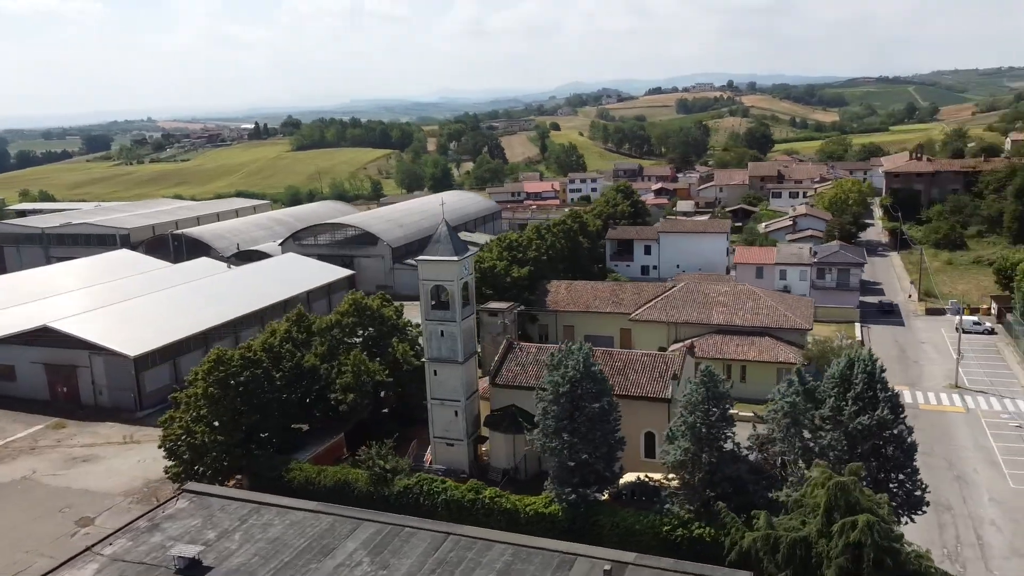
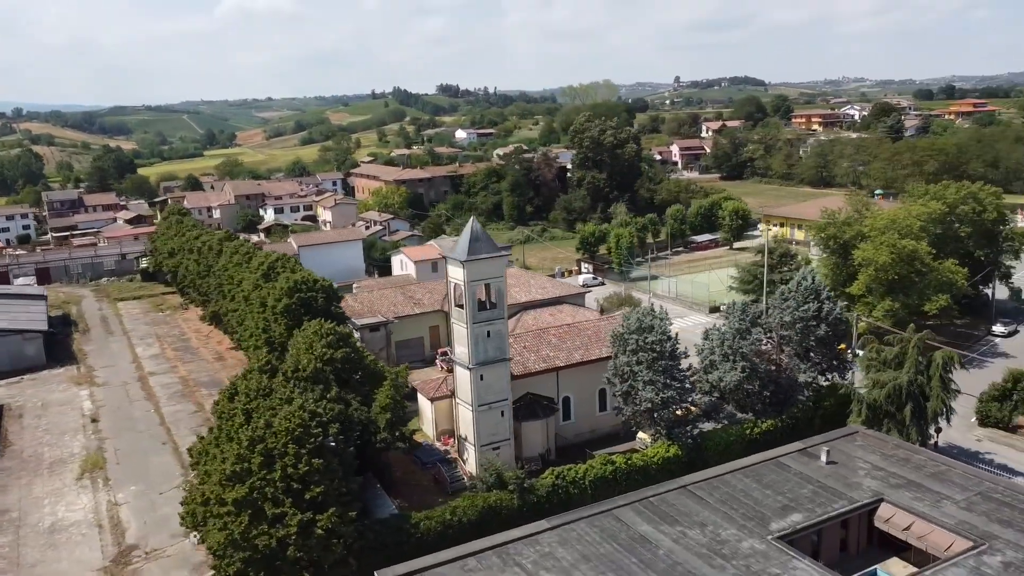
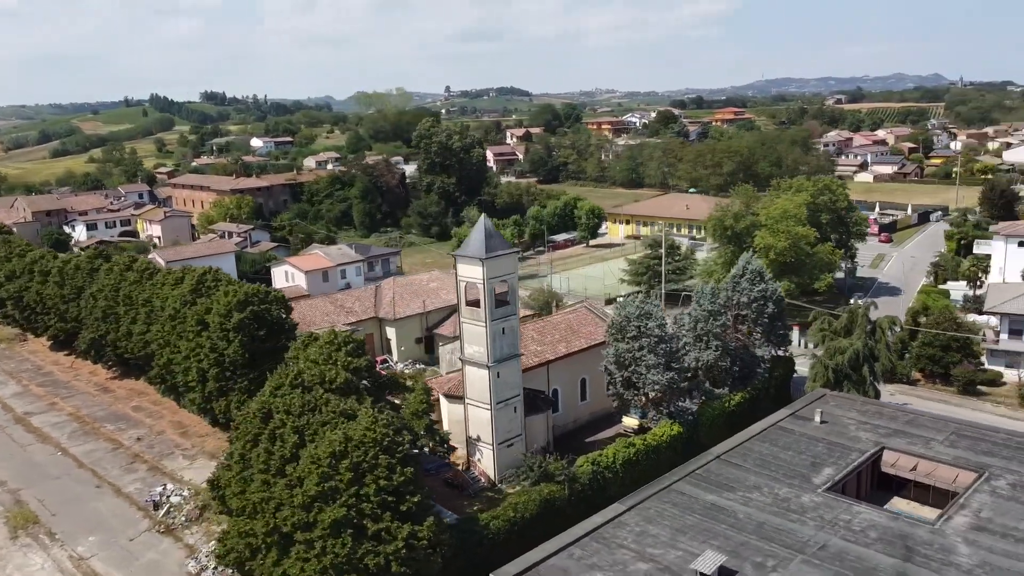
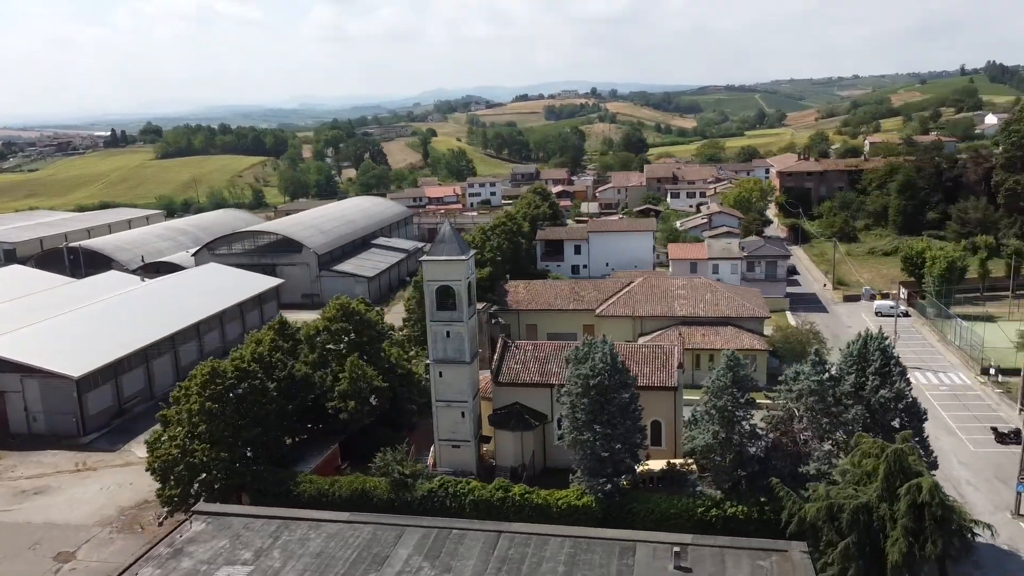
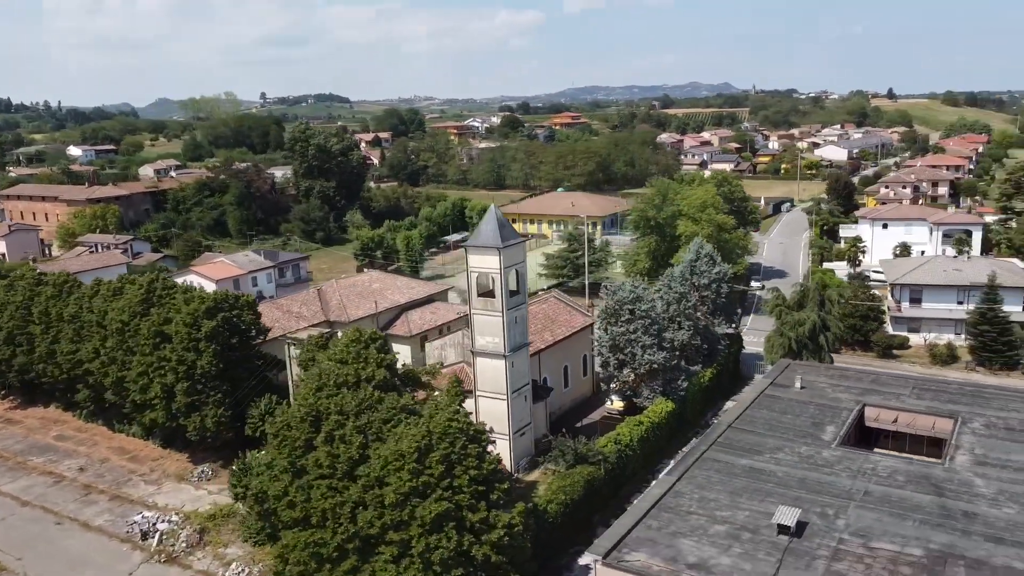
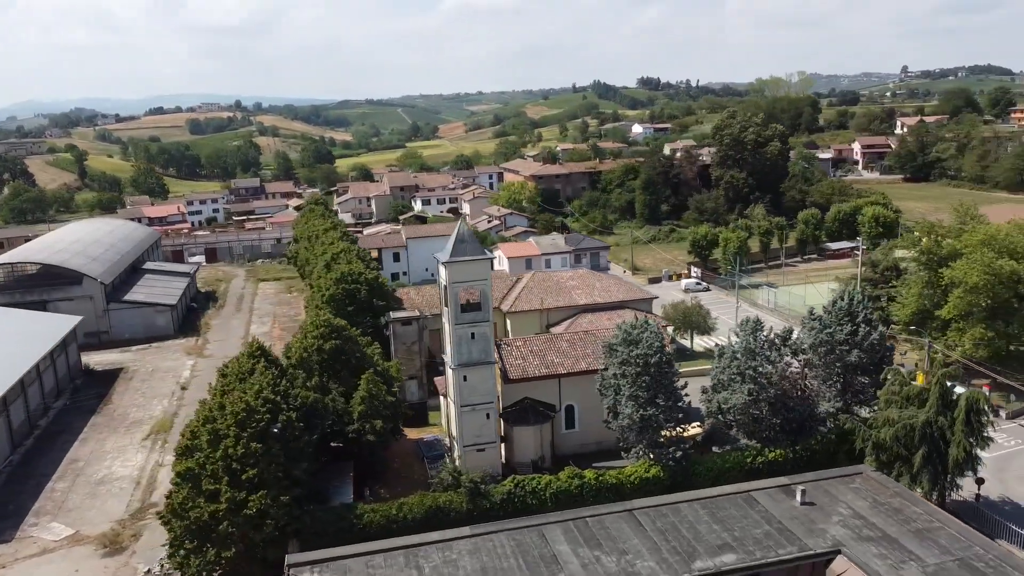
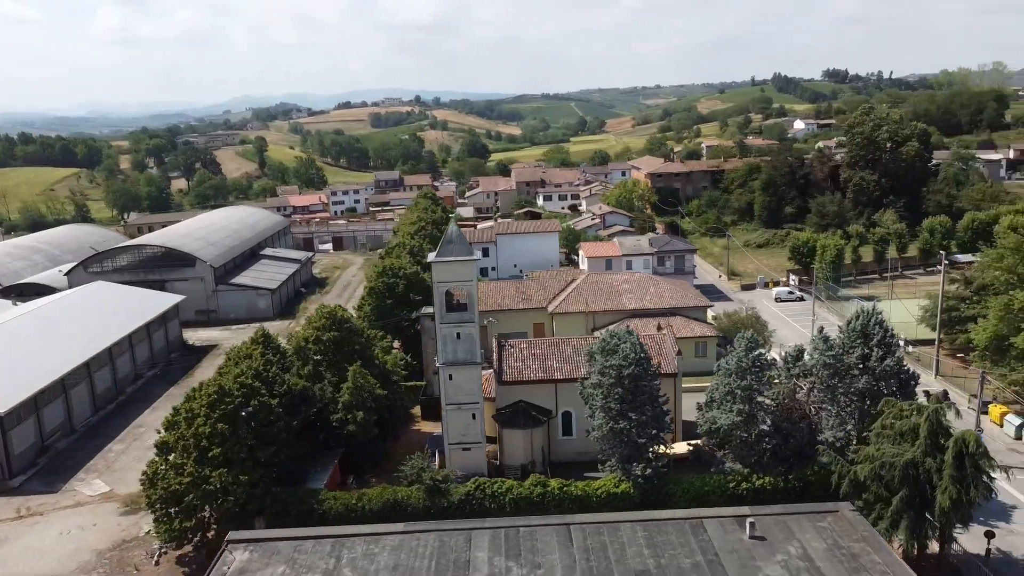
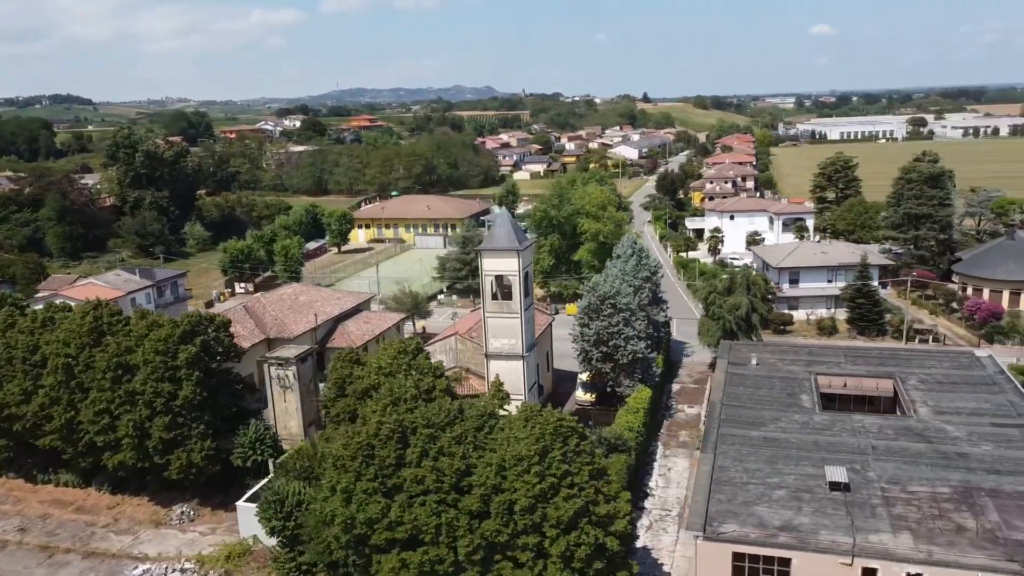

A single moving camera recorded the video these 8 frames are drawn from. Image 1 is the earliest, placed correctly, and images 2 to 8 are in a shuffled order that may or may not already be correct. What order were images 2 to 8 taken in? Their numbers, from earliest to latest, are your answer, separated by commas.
4, 7, 6, 2, 3, 5, 8
